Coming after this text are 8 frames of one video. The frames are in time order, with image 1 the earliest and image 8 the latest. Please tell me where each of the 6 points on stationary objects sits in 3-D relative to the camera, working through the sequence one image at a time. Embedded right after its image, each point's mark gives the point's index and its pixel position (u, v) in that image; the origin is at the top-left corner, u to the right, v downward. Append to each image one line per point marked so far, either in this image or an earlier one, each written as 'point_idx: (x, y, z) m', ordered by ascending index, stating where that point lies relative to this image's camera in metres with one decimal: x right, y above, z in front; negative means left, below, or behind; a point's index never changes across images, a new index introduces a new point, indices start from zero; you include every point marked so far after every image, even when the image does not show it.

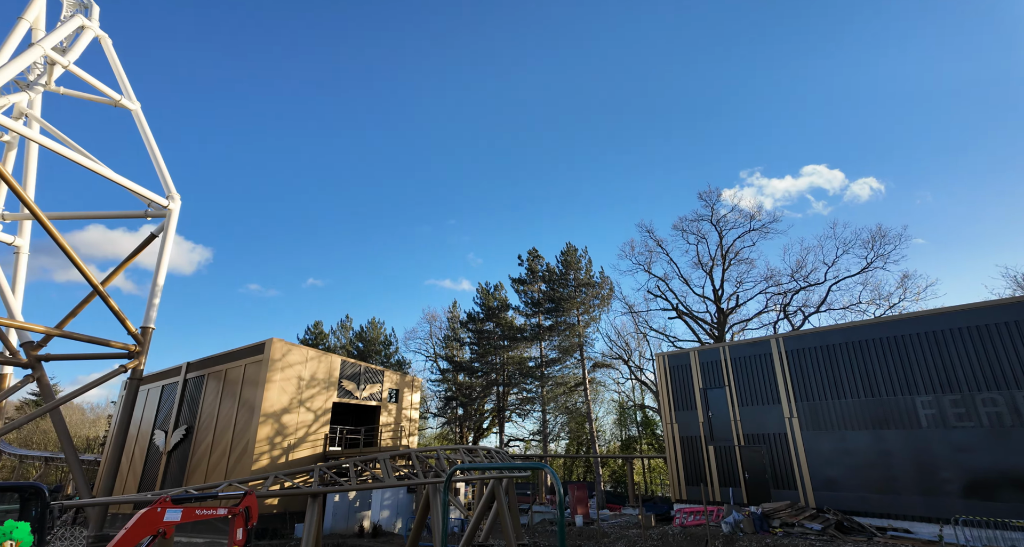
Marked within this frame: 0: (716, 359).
0: (+5.5, -2.3, +14.8) m
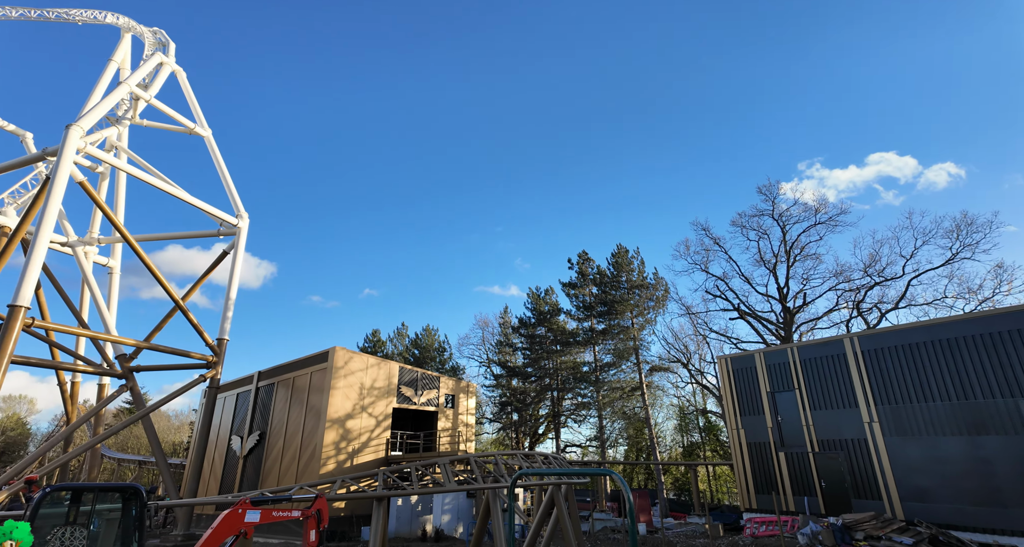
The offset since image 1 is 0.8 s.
0: (+6.9, -2.2, +14.0) m
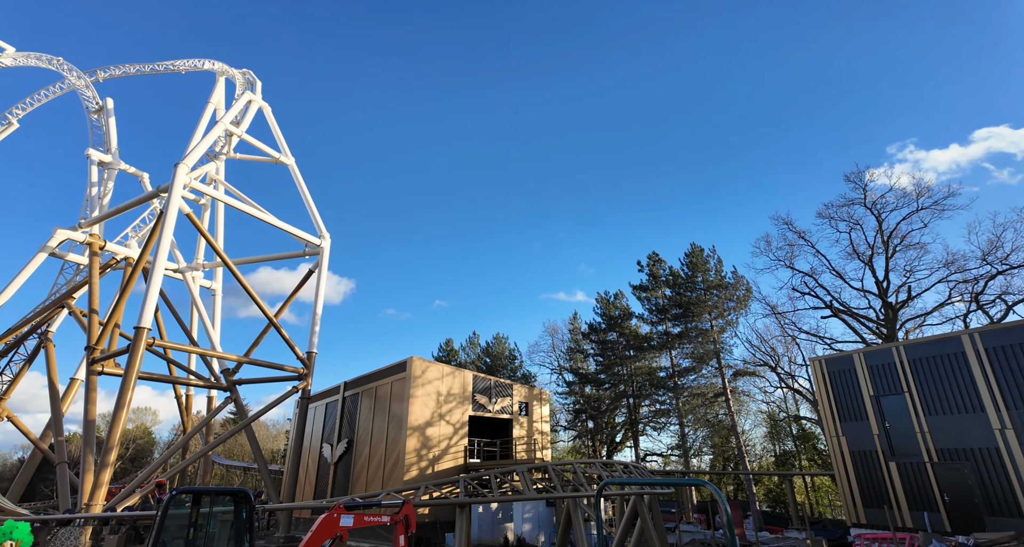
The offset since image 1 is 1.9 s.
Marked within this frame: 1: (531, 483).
0: (+8.6, -2.0, +12.8) m
1: (+0.6, -6.7, +18.1) m
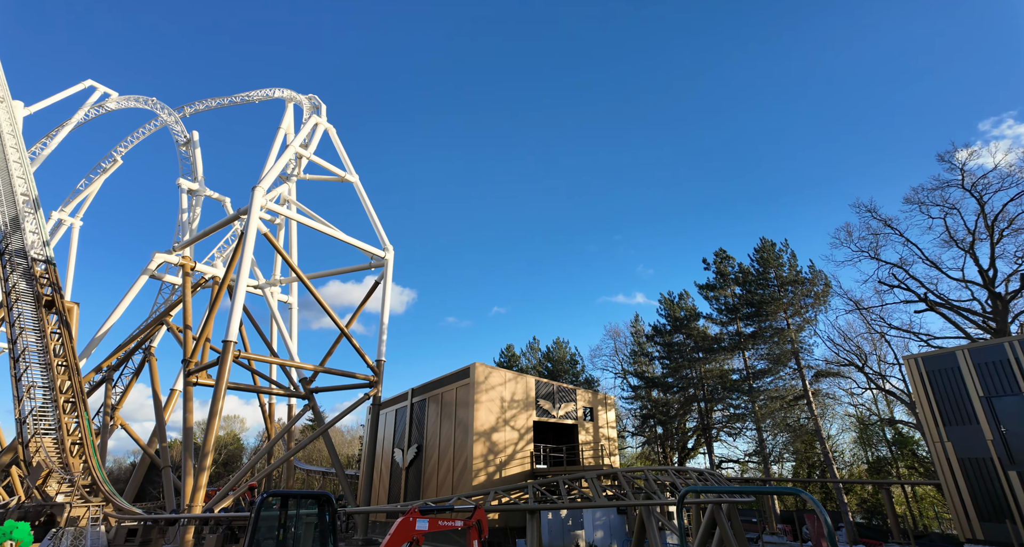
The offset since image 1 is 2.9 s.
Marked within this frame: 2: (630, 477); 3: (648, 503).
0: (+10.0, -1.7, +11.6) m
1: (+2.8, -6.9, +17.6) m
2: (+4.0, -7.0, +19.1) m
3: (+3.6, -6.1, +15.1) m
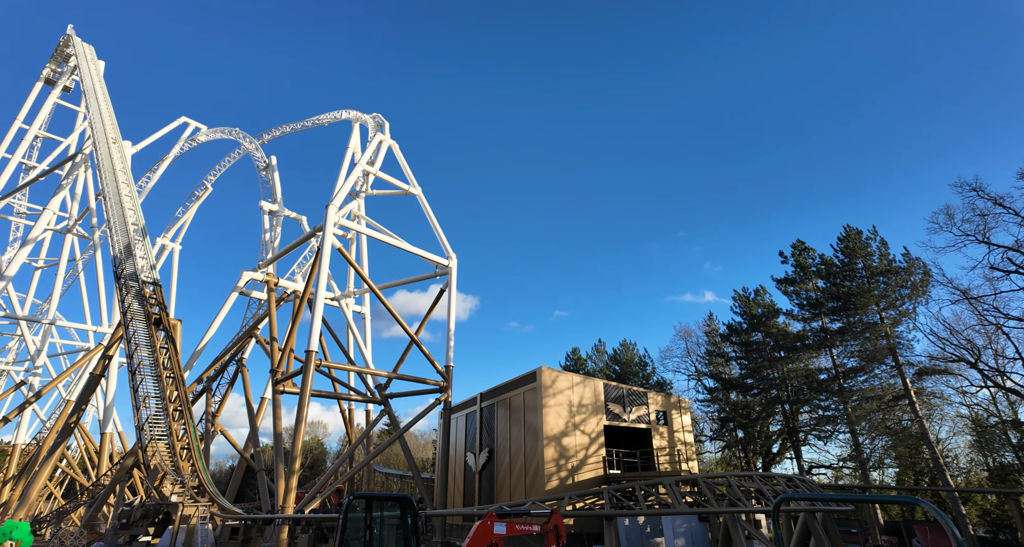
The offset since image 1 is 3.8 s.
0: (+11.3, -1.3, +10.2) m
1: (+5.1, -6.8, +16.9) m
2: (+6.5, -6.9, +18.2) m
3: (+5.6, -6.0, +14.3) m
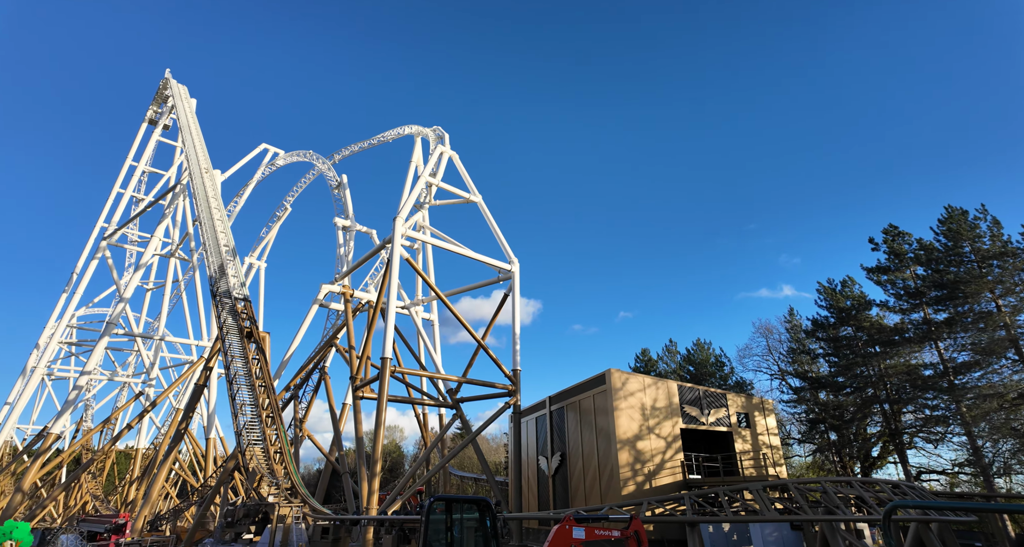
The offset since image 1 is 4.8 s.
0: (+12.6, -0.8, +8.5) m
1: (+7.4, -6.6, +15.8) m
2: (+9.0, -6.7, +17.0) m
3: (+7.5, -5.8, +13.2) m
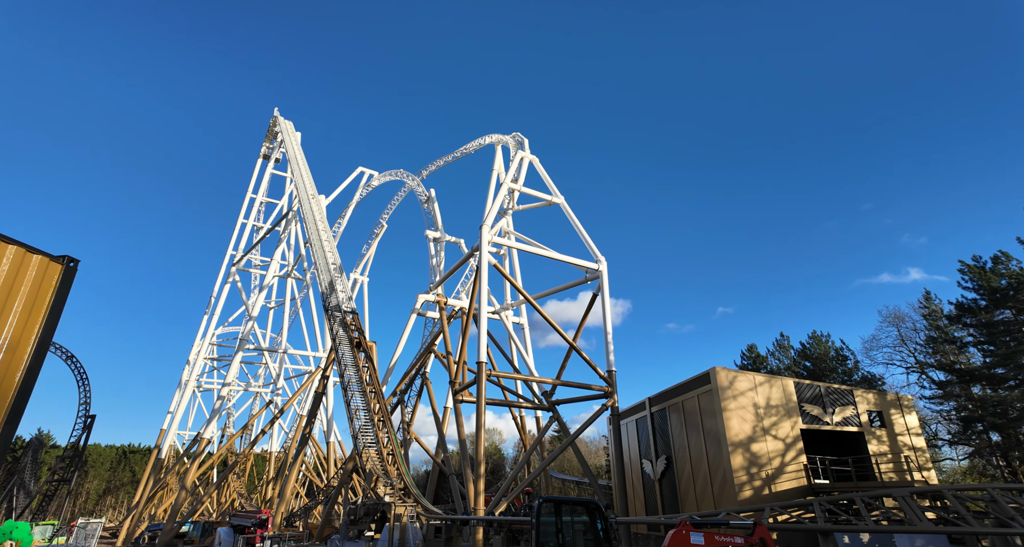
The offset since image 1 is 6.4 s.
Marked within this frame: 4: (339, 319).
0: (+14.1, 0.0, +5.8) m
1: (+10.6, -6.1, +13.9) m
2: (+12.3, -6.1, +14.8) m
3: (+10.2, -5.3, +11.3) m
4: (-6.0, -1.6, +19.4) m
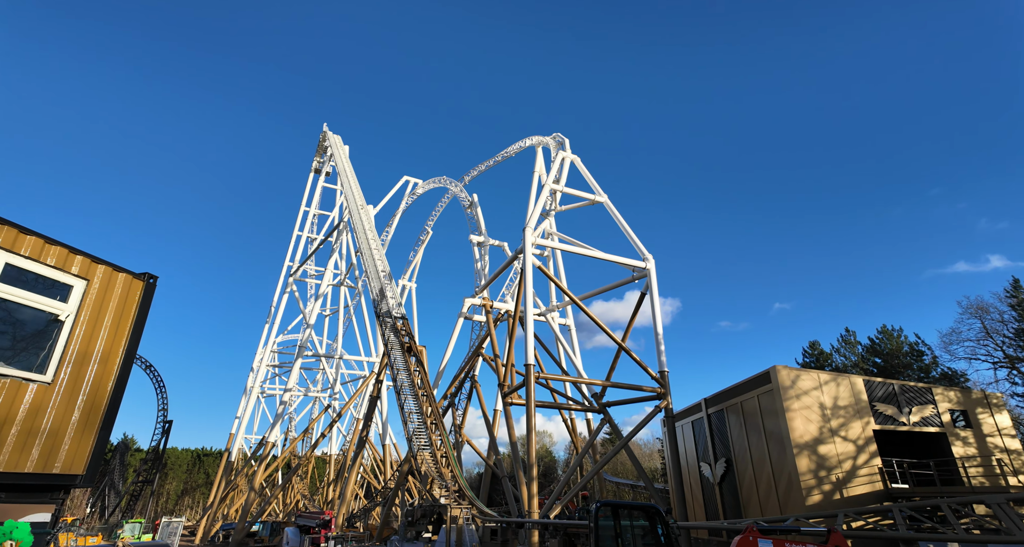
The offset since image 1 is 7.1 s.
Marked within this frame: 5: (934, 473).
0: (+14.5, +0.5, +3.8) m
1: (+12.0, -5.7, +12.1) m
2: (+13.7, -5.6, +12.8) m
3: (+11.3, -4.9, +9.5) m
4: (-4.2, -1.7, +19.1) m
5: (+15.3, -6.9, +19.0) m
